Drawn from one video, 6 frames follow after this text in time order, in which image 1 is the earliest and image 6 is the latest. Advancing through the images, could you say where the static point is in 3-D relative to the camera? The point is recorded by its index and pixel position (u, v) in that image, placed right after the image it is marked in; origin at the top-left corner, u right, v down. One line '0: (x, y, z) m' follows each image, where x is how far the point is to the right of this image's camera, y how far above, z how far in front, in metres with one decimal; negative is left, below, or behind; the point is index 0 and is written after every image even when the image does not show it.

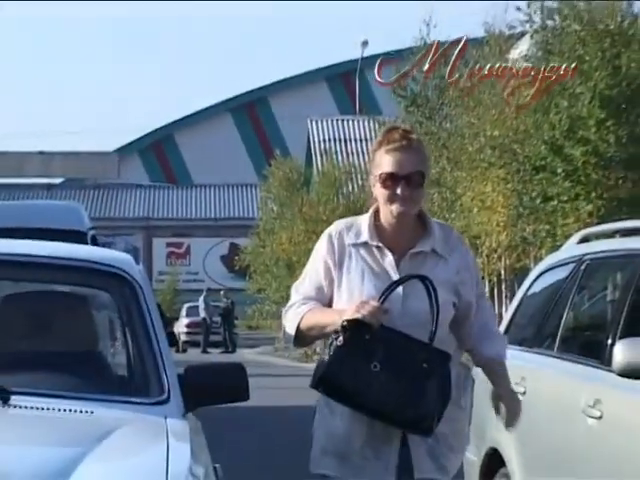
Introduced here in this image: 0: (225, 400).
0: (-0.3, -0.5, +4.7) m
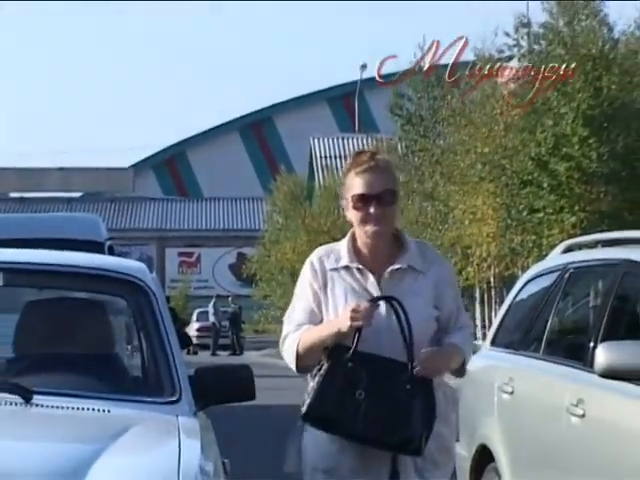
0: (-0.3, -0.6, +5.0) m
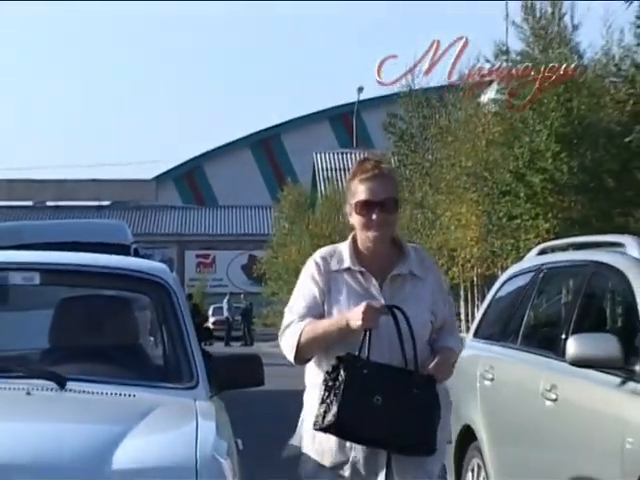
0: (-0.3, -0.6, +5.6) m
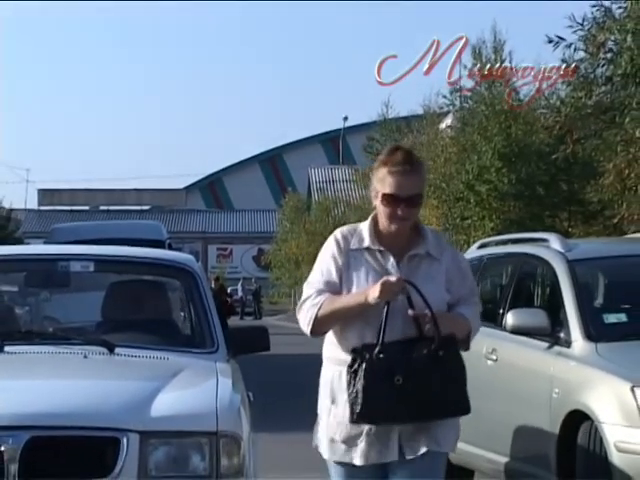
0: (-0.3, -0.6, +7.1) m
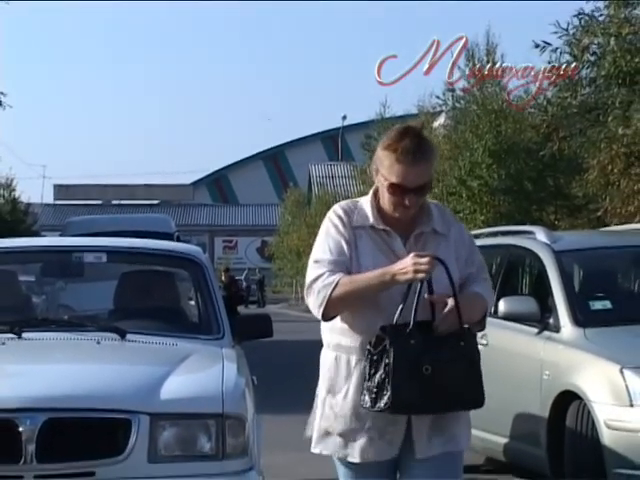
0: (-0.3, -0.5, +7.5) m
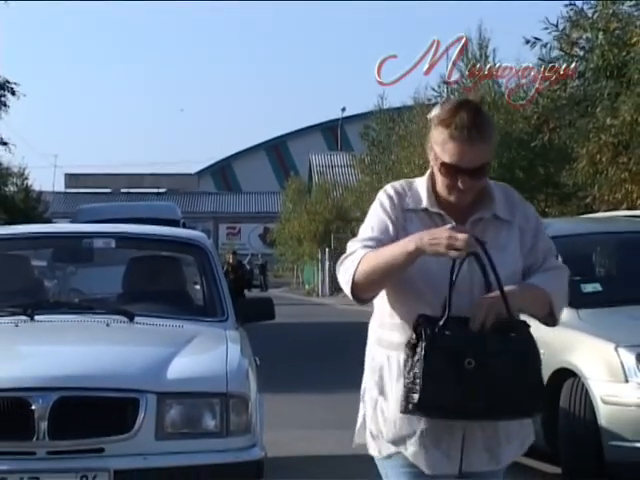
0: (-0.3, -0.5, +7.9) m
